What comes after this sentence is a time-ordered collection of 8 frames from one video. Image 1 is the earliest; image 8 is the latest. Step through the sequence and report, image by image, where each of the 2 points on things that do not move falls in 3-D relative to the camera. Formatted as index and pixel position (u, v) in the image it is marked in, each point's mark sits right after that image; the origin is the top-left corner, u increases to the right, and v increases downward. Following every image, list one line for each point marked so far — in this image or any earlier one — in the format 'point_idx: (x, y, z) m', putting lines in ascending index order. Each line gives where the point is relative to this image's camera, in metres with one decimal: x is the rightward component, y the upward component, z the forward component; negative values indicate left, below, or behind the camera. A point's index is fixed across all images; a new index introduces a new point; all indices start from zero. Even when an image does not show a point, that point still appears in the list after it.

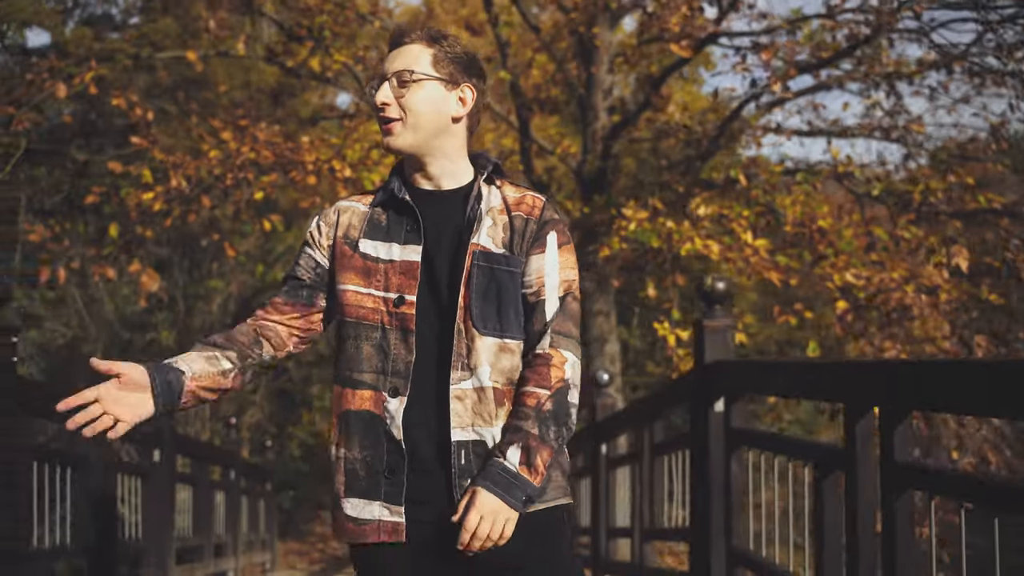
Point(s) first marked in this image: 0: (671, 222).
0: (+1.3, +0.5, +7.5) m
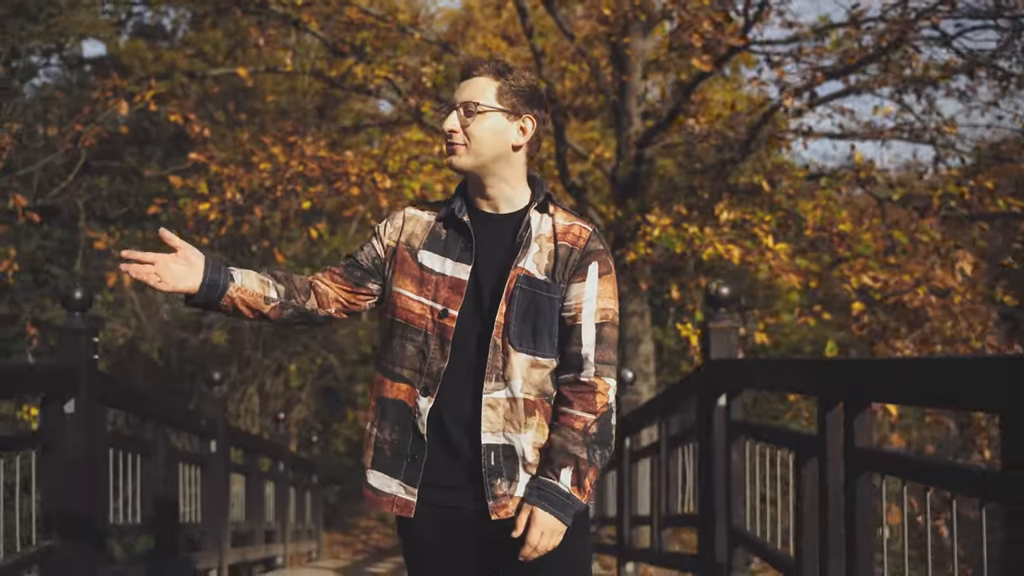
0: (+1.6, +0.5, +7.8) m
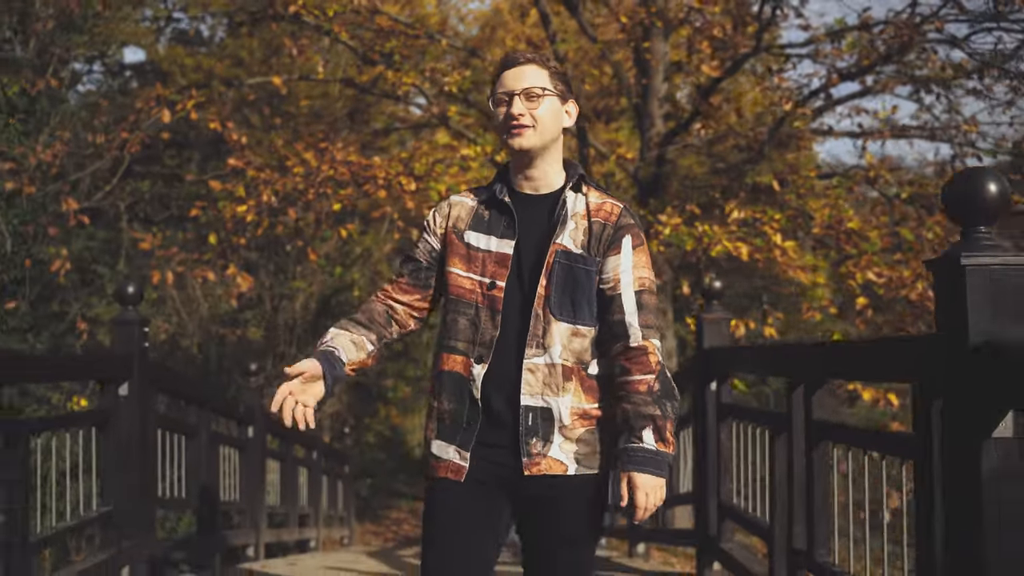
0: (+1.7, +0.6, +8.2) m
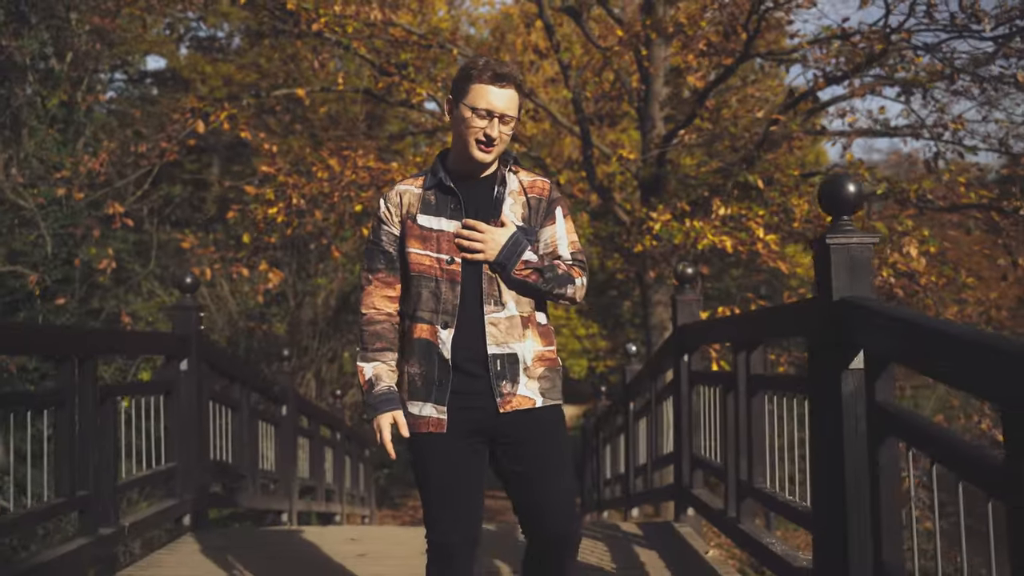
0: (+1.8, +0.7, +9.0) m
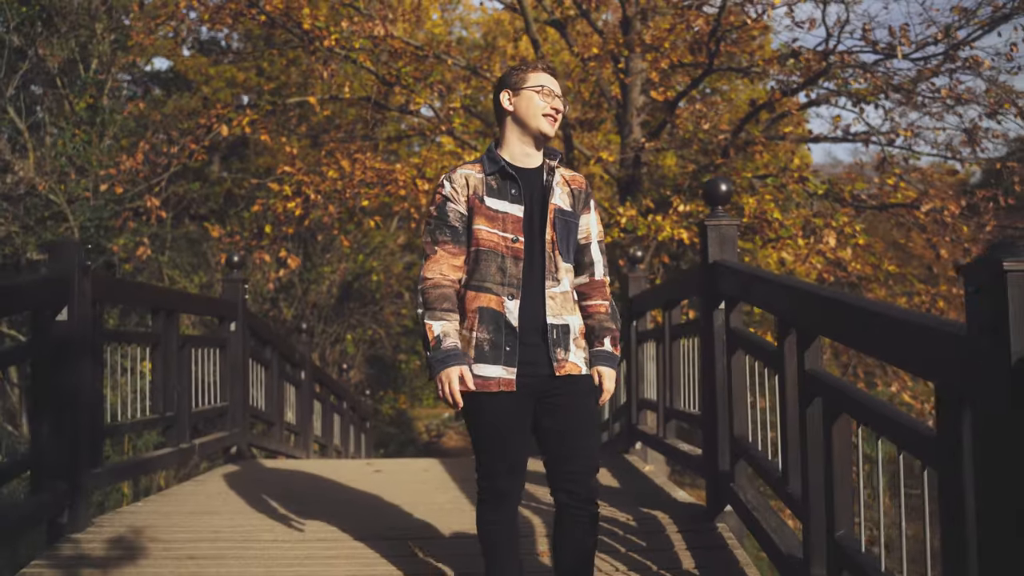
0: (+1.6, +0.8, +10.4) m
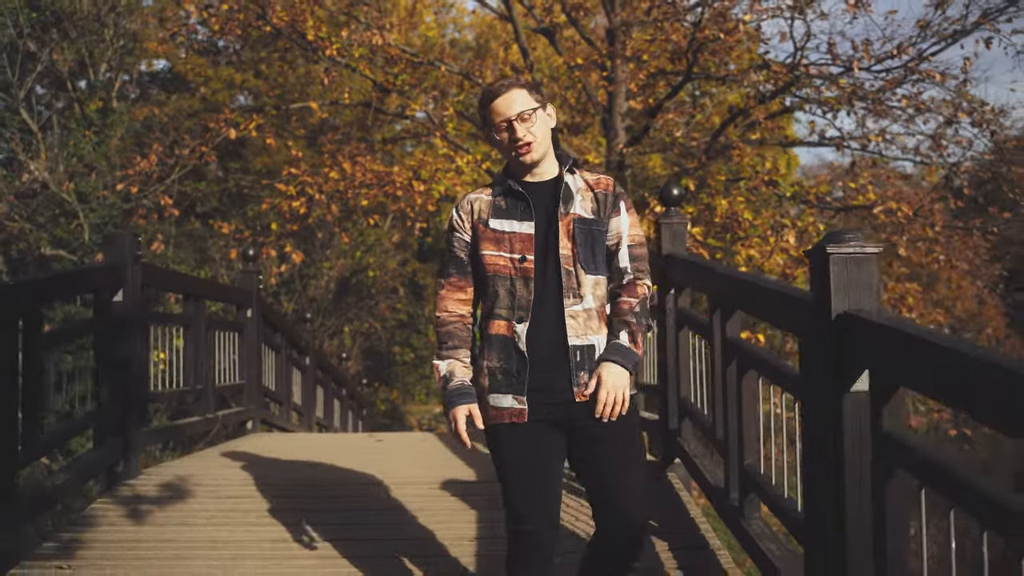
0: (+1.5, +0.9, +11.2) m
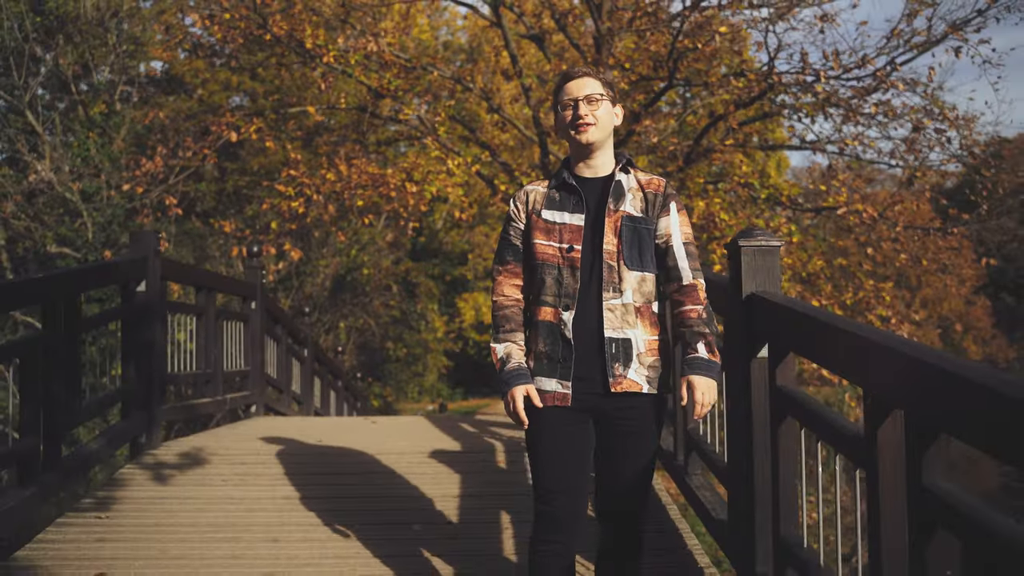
0: (+1.3, +0.9, +11.8) m
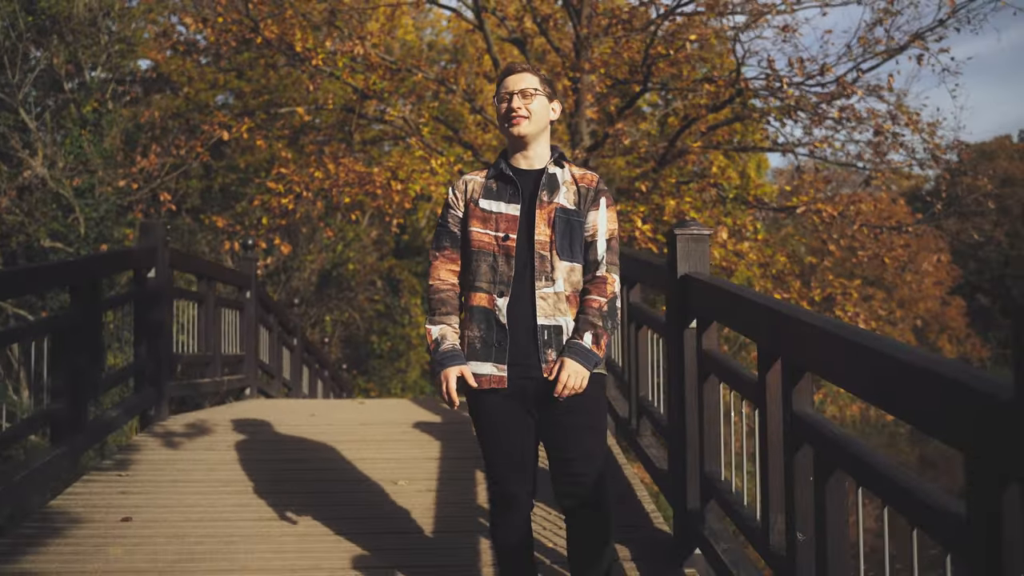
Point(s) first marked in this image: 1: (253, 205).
0: (+1.1, +1.0, +12.4) m
1: (-4.2, +1.3, +14.2) m
